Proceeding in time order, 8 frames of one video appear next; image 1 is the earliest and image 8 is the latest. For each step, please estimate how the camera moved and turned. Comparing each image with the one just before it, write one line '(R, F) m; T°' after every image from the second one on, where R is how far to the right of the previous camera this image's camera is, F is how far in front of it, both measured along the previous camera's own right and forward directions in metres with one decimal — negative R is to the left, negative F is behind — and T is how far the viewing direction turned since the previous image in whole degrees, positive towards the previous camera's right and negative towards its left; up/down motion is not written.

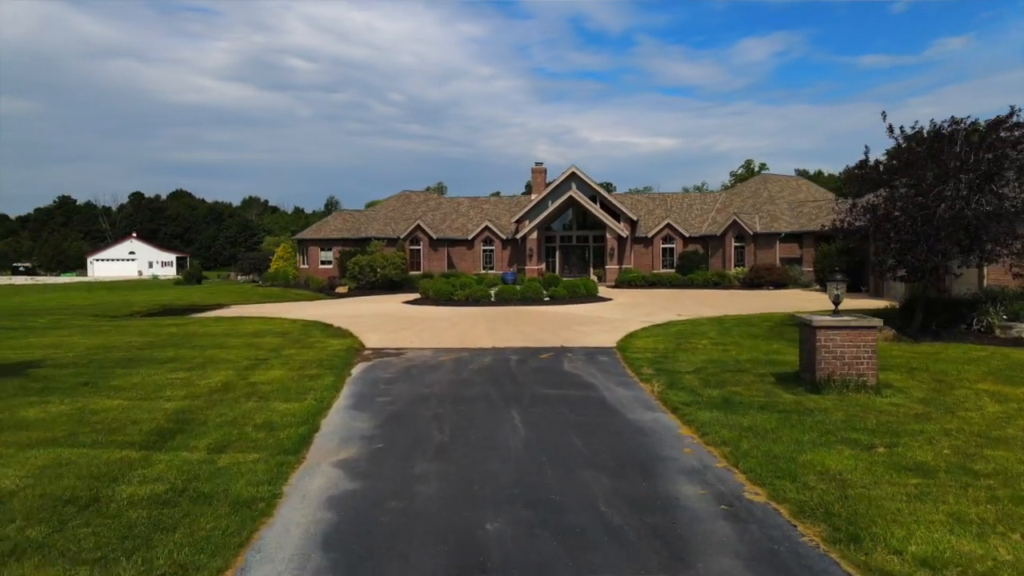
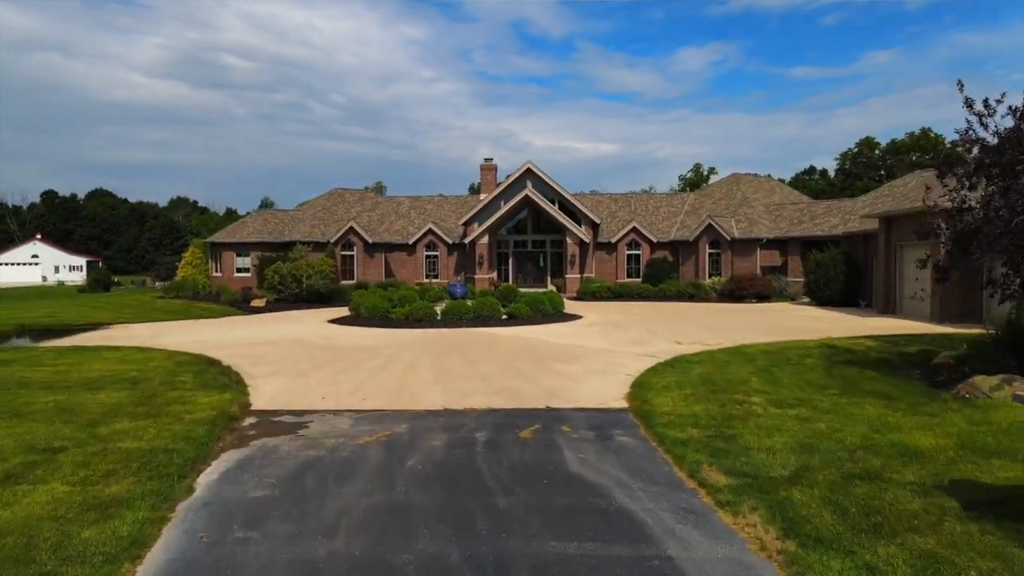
(-0.3, +5.1) m; +4°
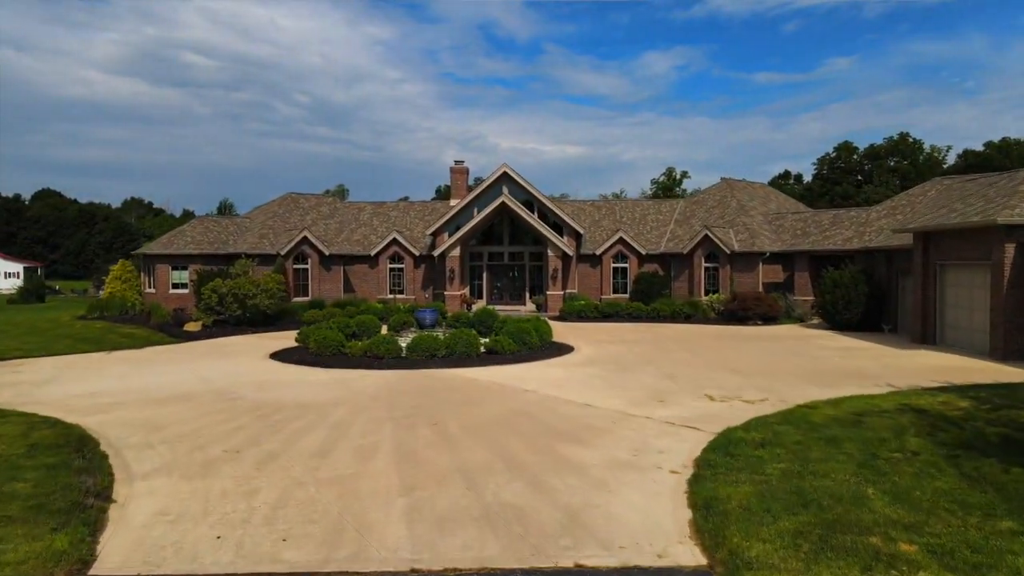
(-0.4, +4.0) m; +3°
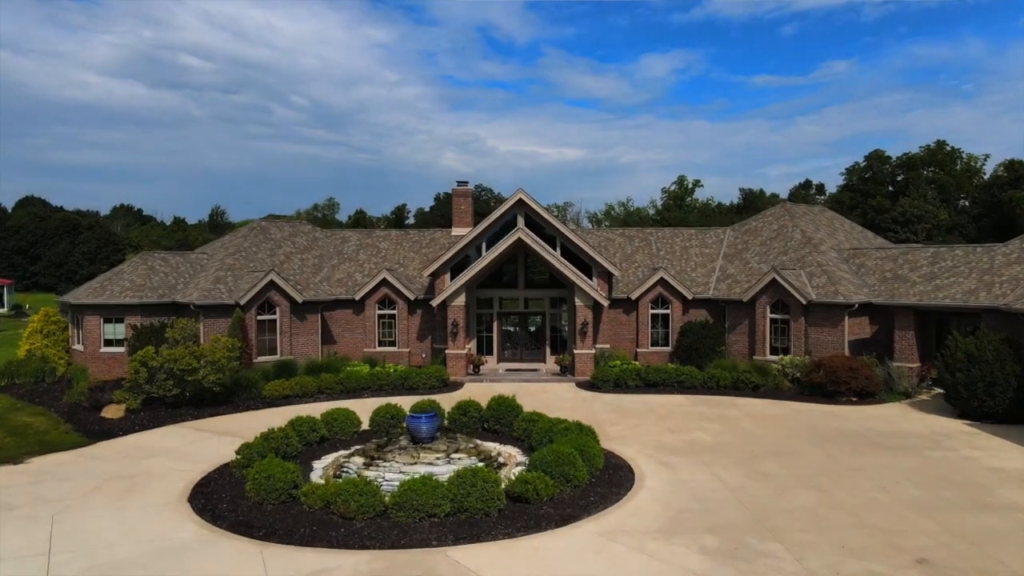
(-0.7, +6.7) m; 0°
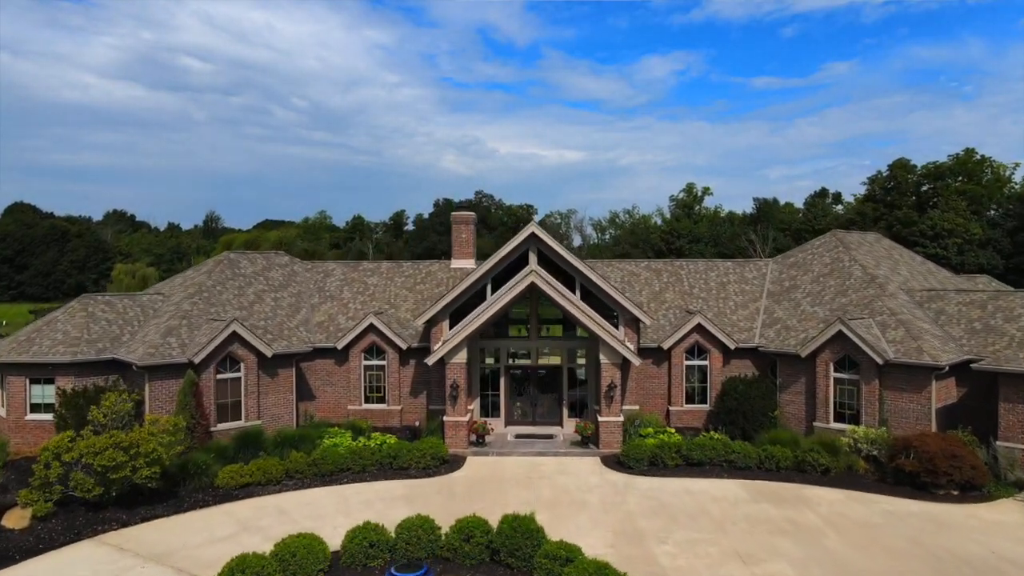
(-0.3, +4.6) m; 0°
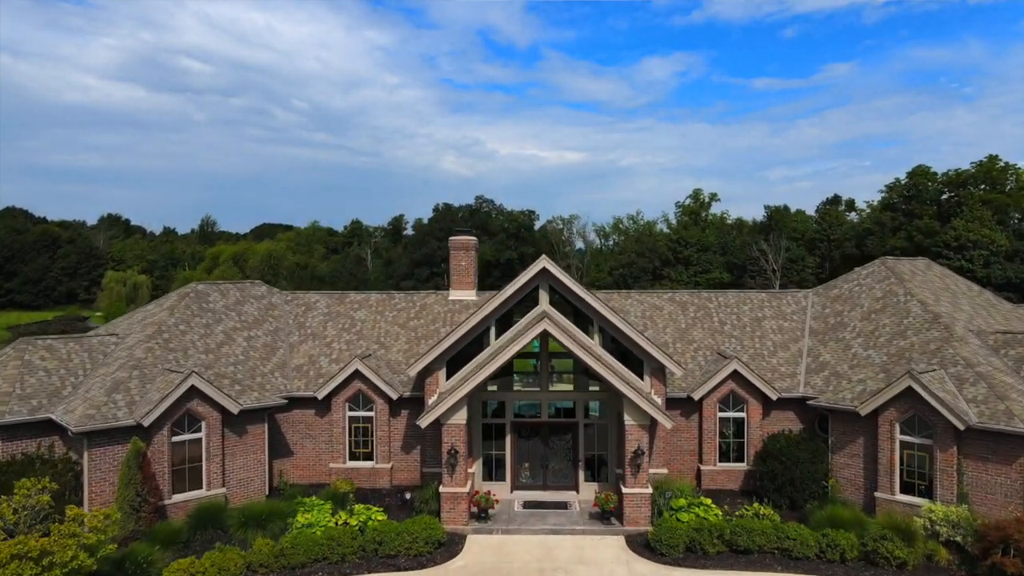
(-0.2, +3.4) m; 0°
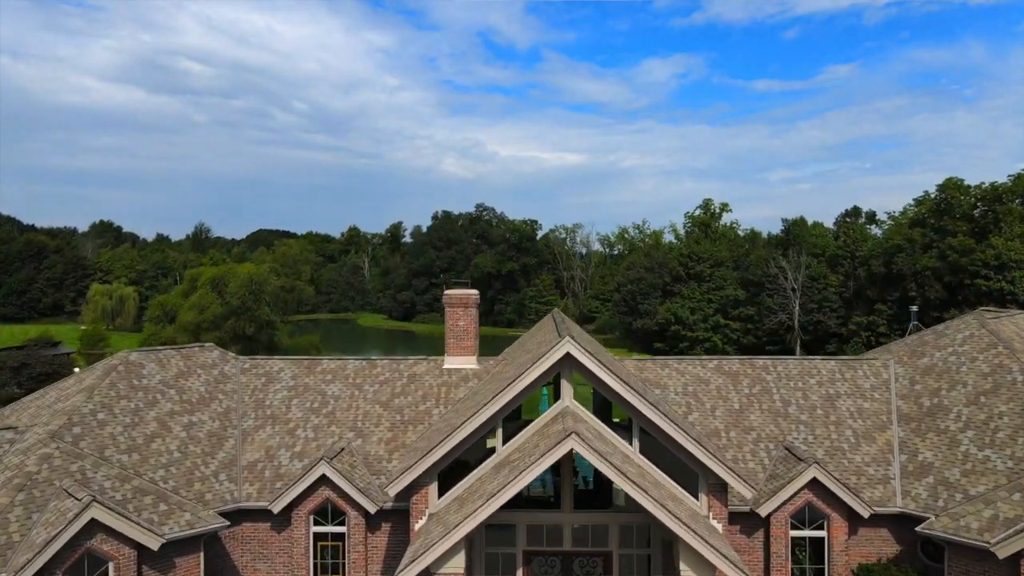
(-0.3, +5.0) m; 0°
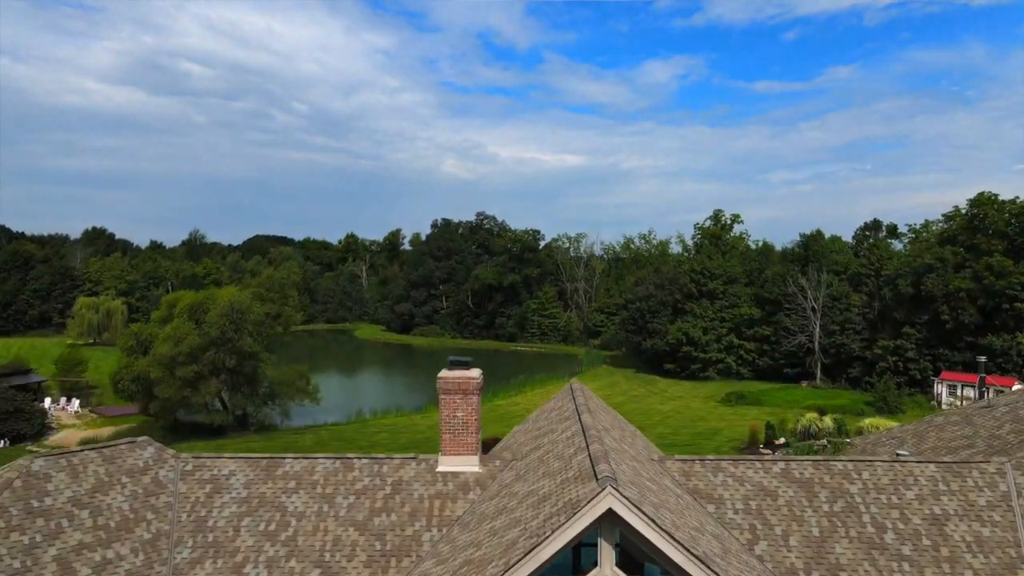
(-0.3, +4.5) m; 0°
